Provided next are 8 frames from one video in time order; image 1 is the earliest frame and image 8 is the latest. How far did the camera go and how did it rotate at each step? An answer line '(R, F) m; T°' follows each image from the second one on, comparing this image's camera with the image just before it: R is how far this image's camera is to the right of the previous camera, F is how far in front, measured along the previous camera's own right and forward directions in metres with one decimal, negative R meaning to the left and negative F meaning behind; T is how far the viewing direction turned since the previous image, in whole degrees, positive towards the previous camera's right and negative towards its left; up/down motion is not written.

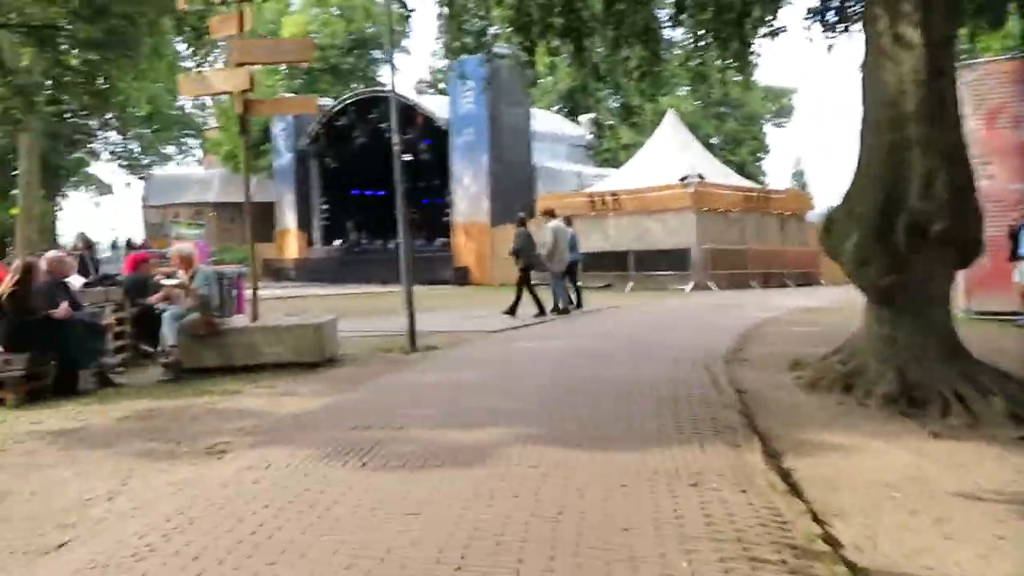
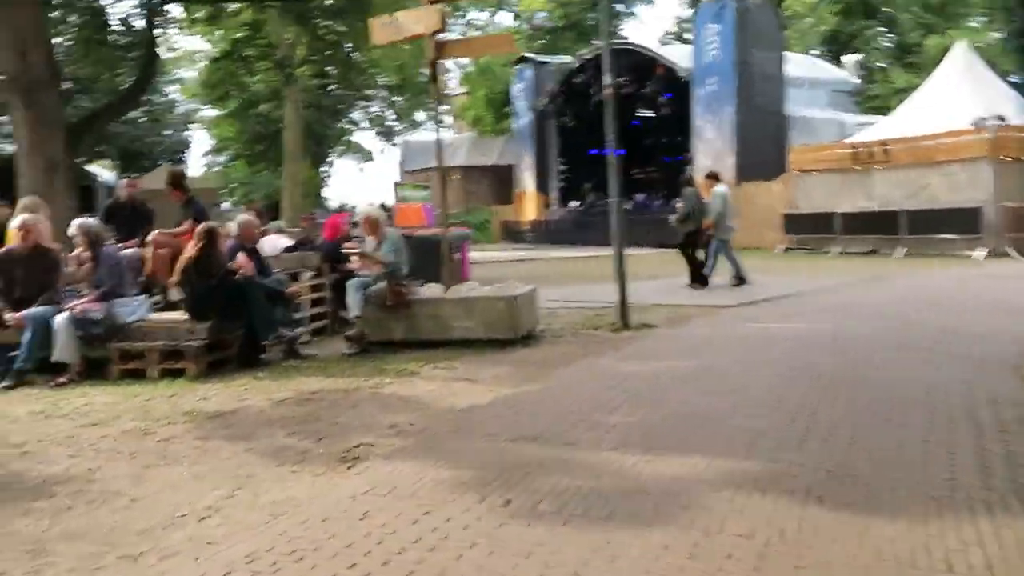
(+0.2, +1.7) m; -17°
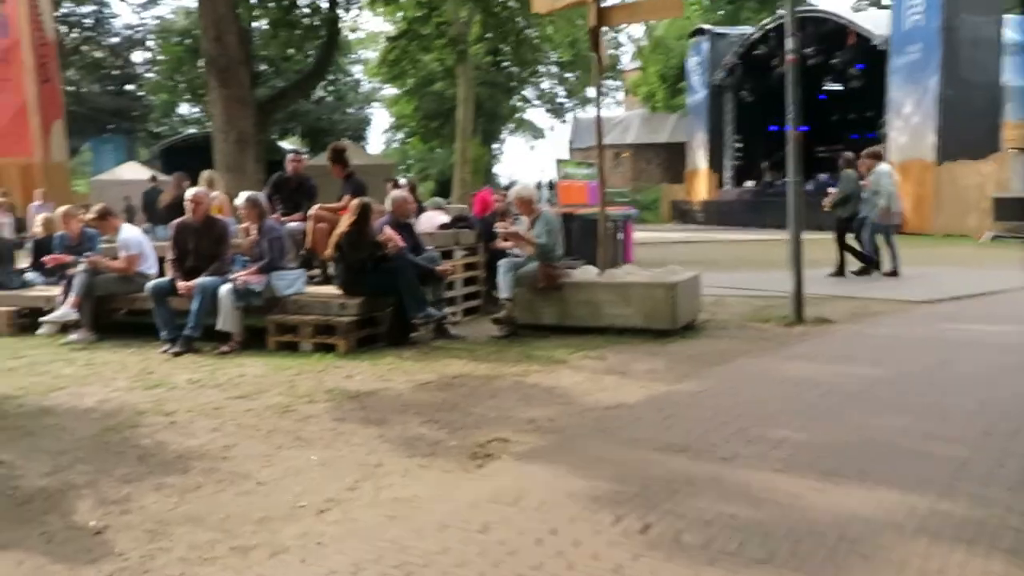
(+0.1, +0.5) m; -12°
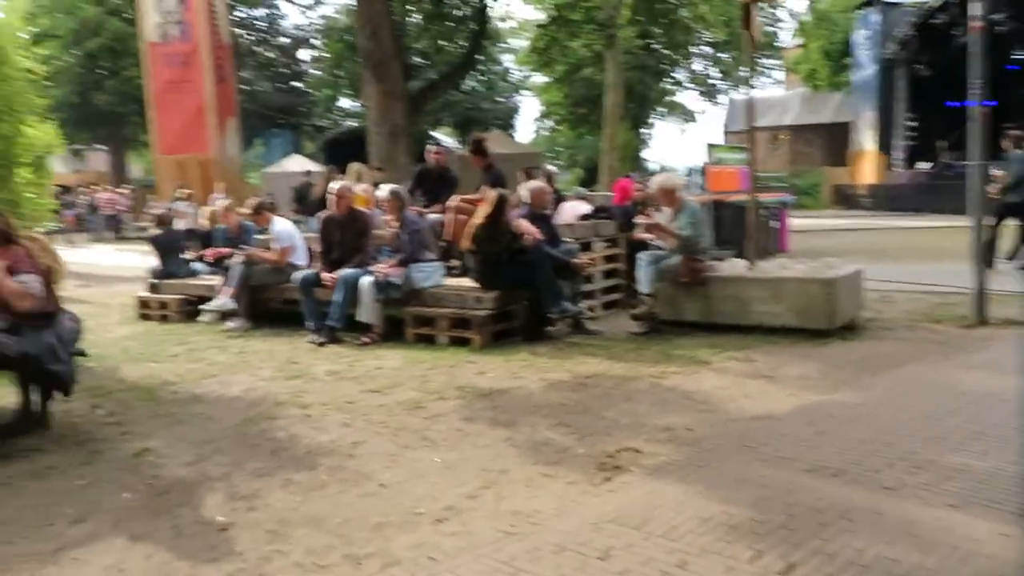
(+0.1, +0.3) m; -10°
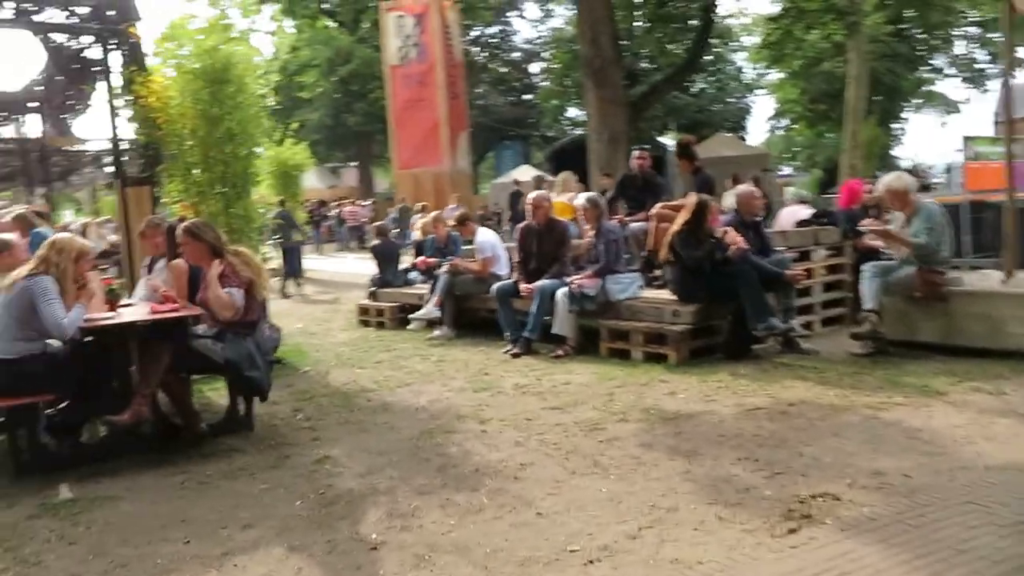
(+0.3, +0.4) m; -16°
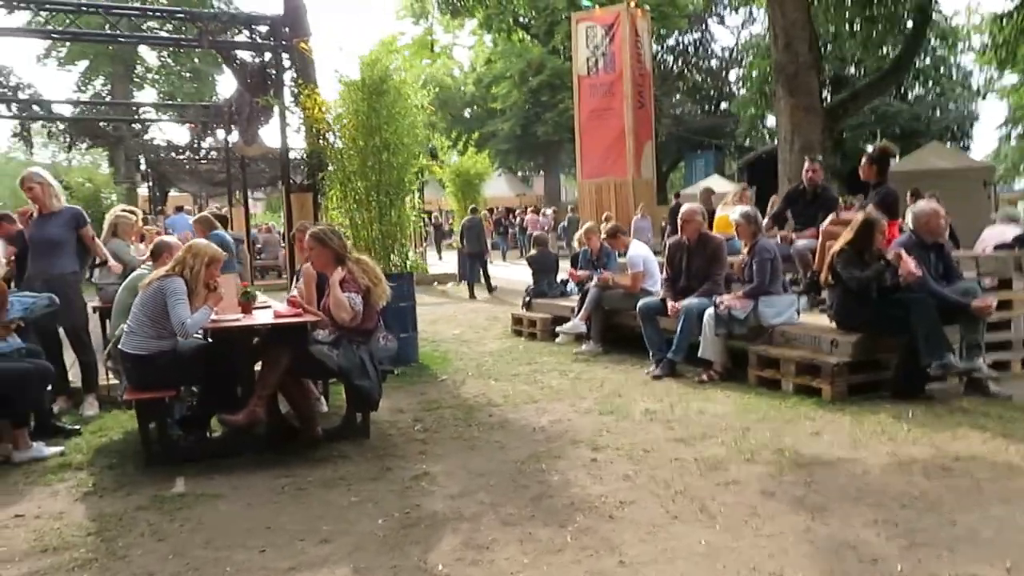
(+0.4, +0.4) m; -13°
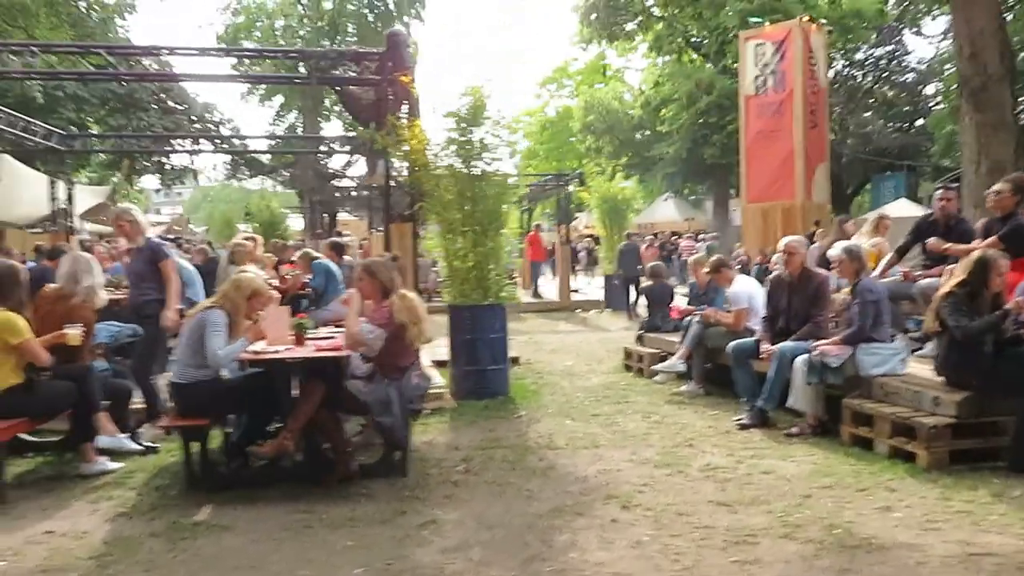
(+0.9, +0.4) m; -12°
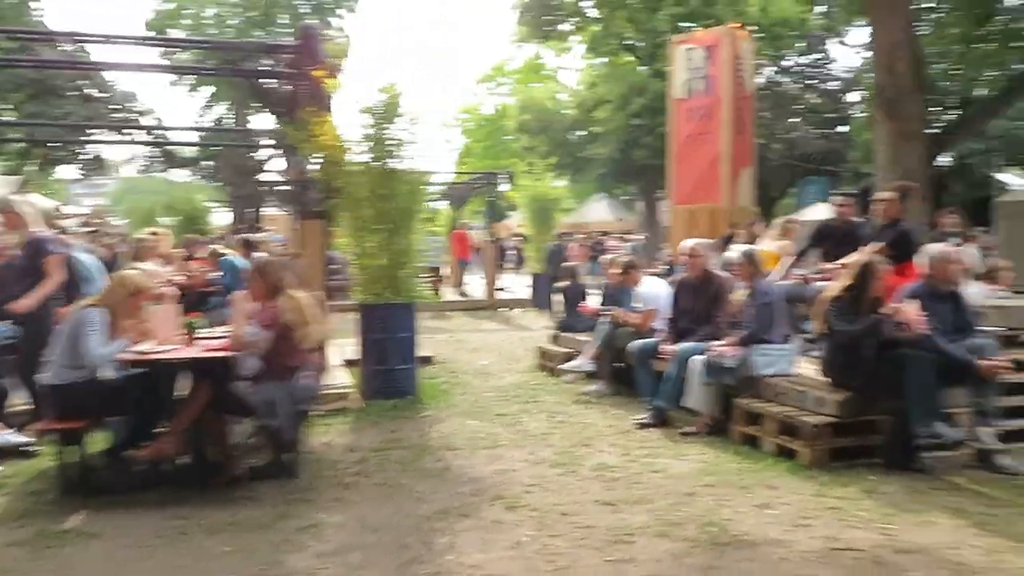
(+0.3, 0.0) m; +4°
